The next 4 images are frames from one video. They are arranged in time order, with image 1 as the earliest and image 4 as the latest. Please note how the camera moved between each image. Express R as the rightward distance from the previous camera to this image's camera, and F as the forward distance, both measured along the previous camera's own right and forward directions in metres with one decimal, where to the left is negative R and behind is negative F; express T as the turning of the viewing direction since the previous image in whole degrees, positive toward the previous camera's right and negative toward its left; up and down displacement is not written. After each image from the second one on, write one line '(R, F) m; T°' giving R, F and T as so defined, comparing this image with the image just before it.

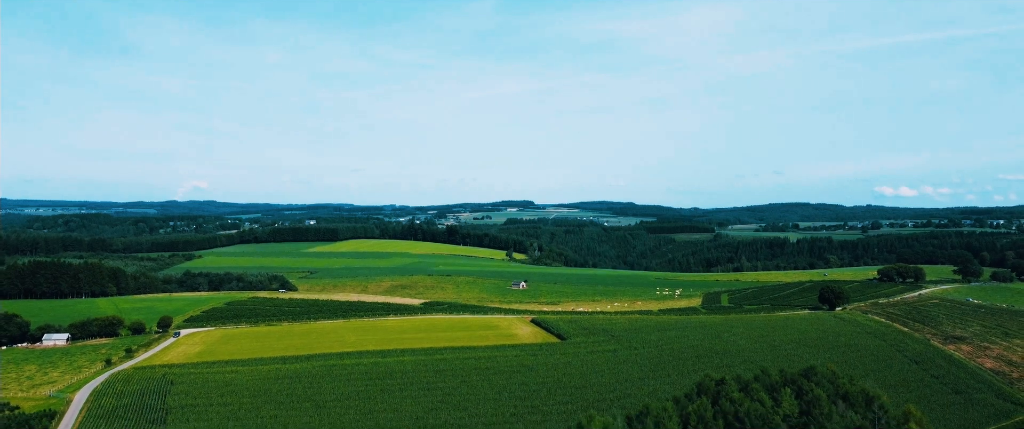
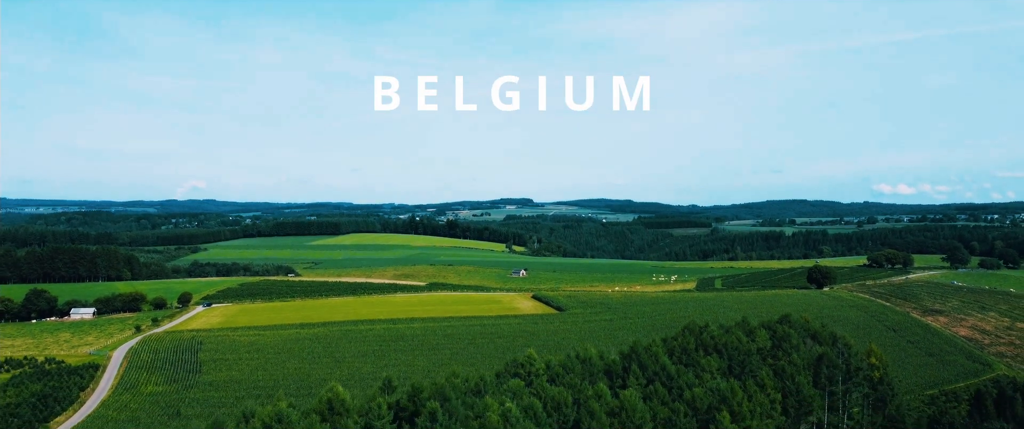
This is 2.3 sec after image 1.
(-0.2, -2.3) m; 0°
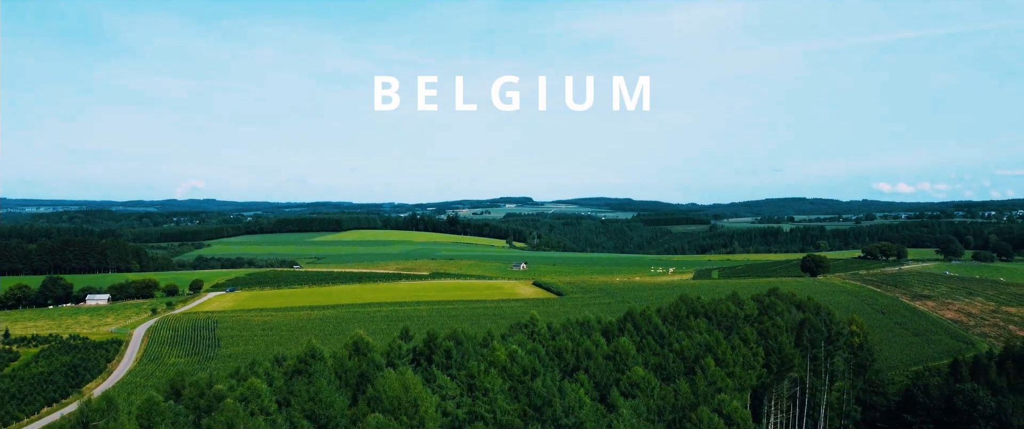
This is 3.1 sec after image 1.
(-0.1, -1.4) m; 0°
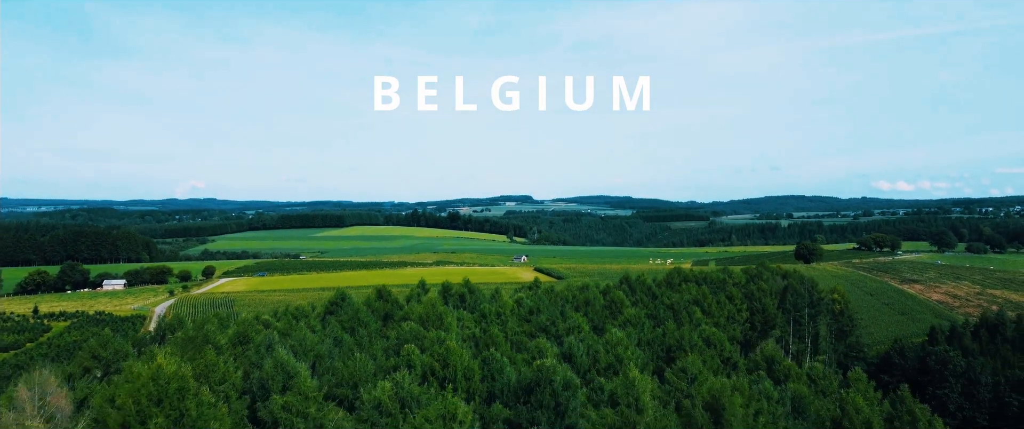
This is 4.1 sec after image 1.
(-0.2, -1.5) m; 0°
